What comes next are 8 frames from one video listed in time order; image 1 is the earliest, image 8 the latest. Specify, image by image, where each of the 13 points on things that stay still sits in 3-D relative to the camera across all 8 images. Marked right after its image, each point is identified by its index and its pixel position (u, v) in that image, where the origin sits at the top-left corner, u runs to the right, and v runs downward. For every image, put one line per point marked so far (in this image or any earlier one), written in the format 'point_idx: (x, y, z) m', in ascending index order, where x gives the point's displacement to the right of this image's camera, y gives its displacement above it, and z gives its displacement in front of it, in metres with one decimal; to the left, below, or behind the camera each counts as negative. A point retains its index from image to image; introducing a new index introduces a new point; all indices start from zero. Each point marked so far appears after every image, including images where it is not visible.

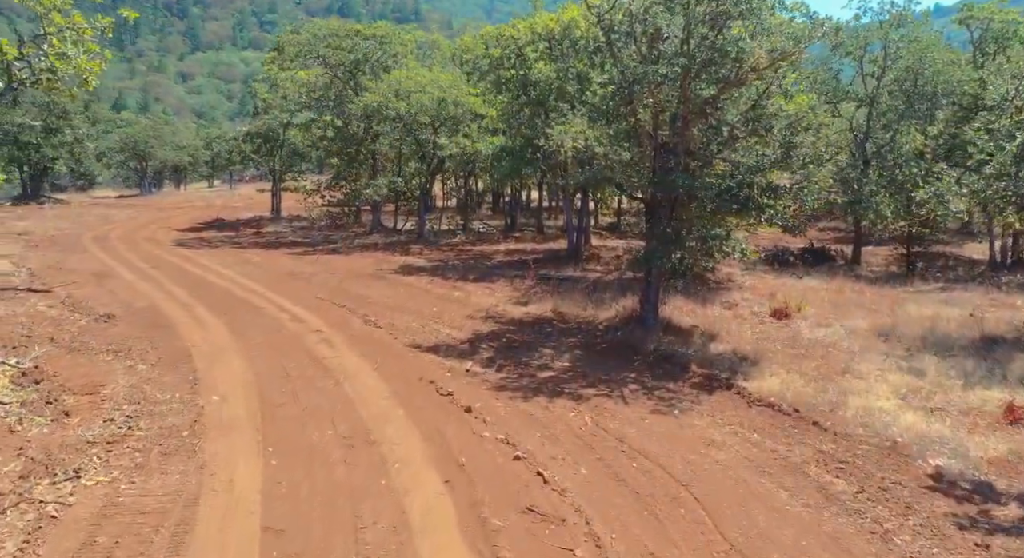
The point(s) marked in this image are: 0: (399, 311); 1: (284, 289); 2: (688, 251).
0: (-2.0, -0.6, +14.7) m
1: (-4.9, -0.2, +17.8) m
2: (+2.5, +0.4, +11.7) m
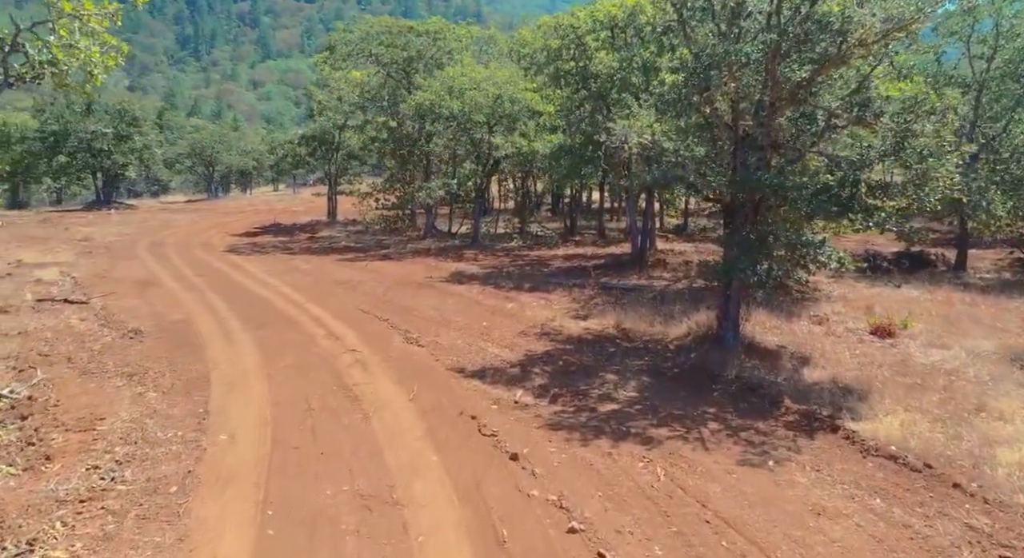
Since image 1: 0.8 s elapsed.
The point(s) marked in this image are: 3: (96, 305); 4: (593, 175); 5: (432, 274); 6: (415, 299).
0: (-1.1, -0.8, +13.3) m
1: (-3.8, -0.4, +16.6) m
2: (+3.2, +0.2, +10.0) m
3: (-8.2, -0.5, +16.4) m
4: (+2.0, +2.5, +20.0) m
5: (-1.9, +0.1, +20.1) m
6: (-1.9, -0.4, +16.0) m
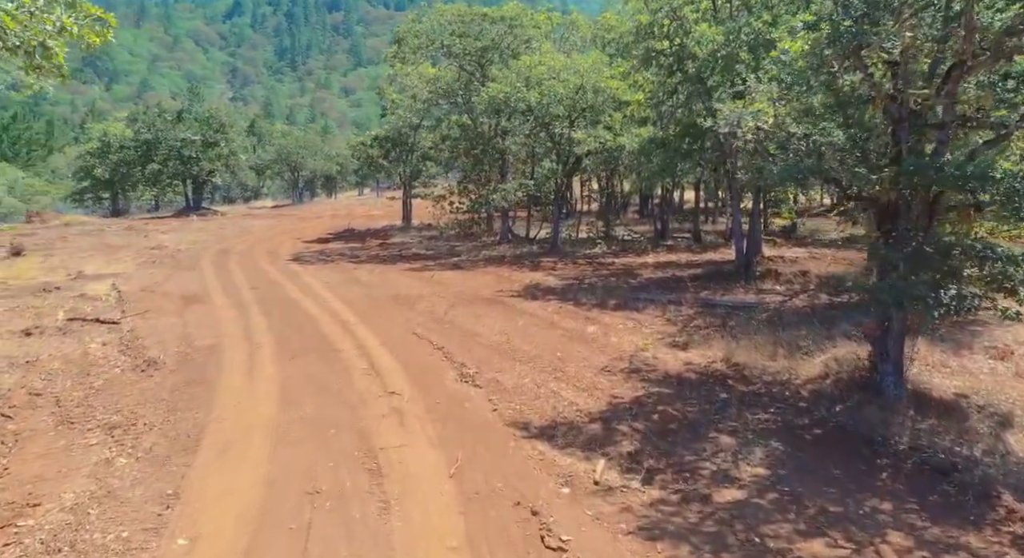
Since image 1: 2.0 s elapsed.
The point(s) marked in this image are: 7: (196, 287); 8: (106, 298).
0: (0.0, -1.0, +10.9) m
1: (-2.3, -0.7, +14.5) m
2: (+3.9, 0.0, +7.1) m
3: (-6.8, -0.8, +14.7) m
4: (+3.7, +2.3, +17.2) m
5: (-0.2, -0.2, +17.7) m
6: (-0.5, -0.7, +13.7) m
7: (-7.5, -0.2, +19.8) m
8: (-9.0, -0.4, +18.5) m
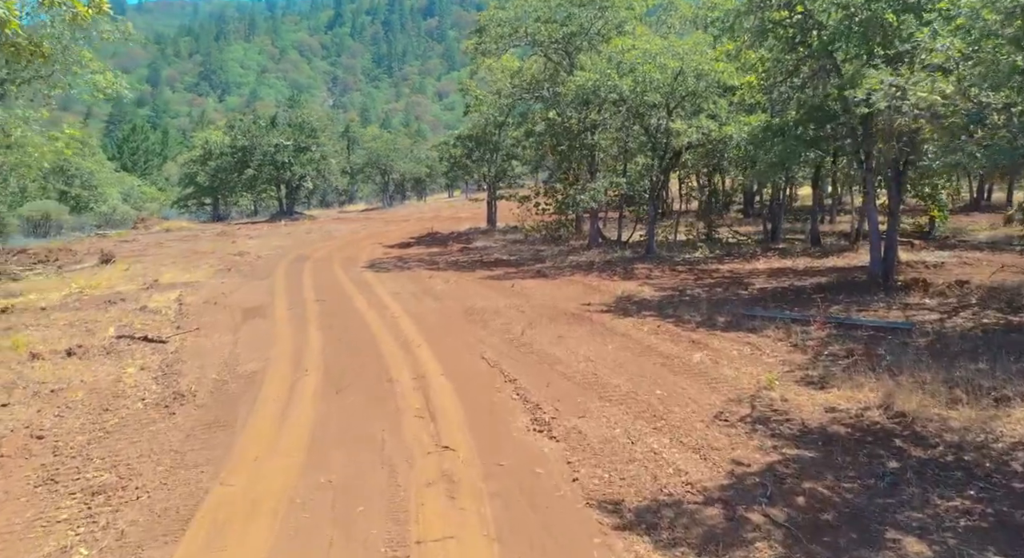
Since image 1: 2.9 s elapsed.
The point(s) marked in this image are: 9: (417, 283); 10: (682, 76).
0: (+0.9, -1.2, +8.7) m
1: (-1.0, -0.9, +12.6) m
2: (+4.3, -0.2, +4.6) m
3: (-5.4, -1.0, +13.3) m
4: (+5.3, +2.1, +14.6) m
5: (+1.5, -0.4, +15.6) m
6: (+0.7, -0.9, +11.6) m
7: (-5.5, -0.4, +18.5) m
8: (-7.2, -0.6, +17.3) m
9: (-2.2, -0.1, +19.5) m
10: (+3.9, +4.7, +19.3) m
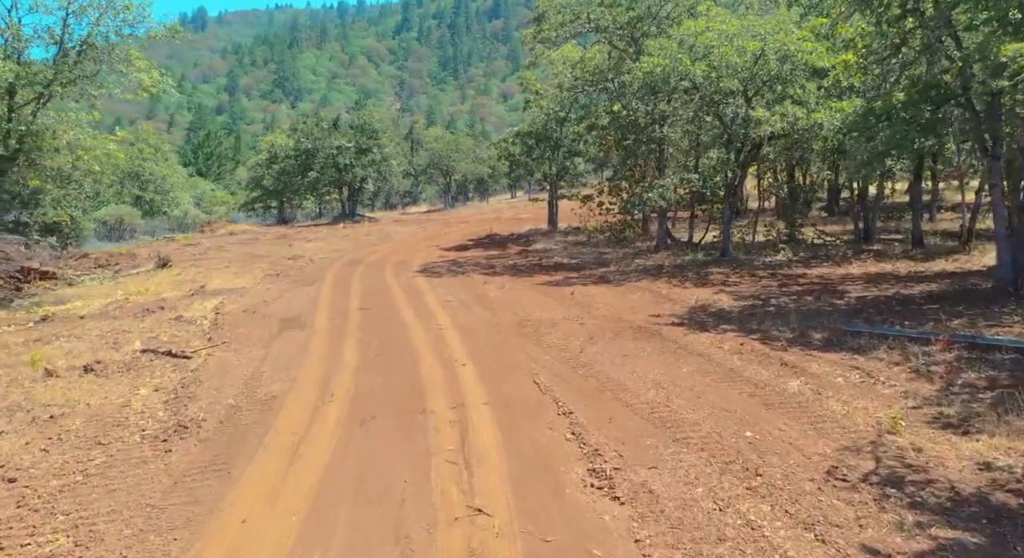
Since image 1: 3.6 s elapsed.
0: (+1.3, -1.4, +7.0) m
1: (-0.2, -1.0, +11.0) m
2: (+4.5, -0.3, +2.6) m
3: (-4.6, -1.2, +12.1) m
4: (+6.1, +2.0, +12.6) m
5: (+2.5, -0.5, +13.8) m
6: (+1.4, -1.0, +9.9) m
7: (-4.3, -0.6, +17.2) m
8: (-6.0, -0.8, +16.2) m
9: (-0.9, -0.2, +18.0) m
10: (+5.2, +4.6, +17.3) m
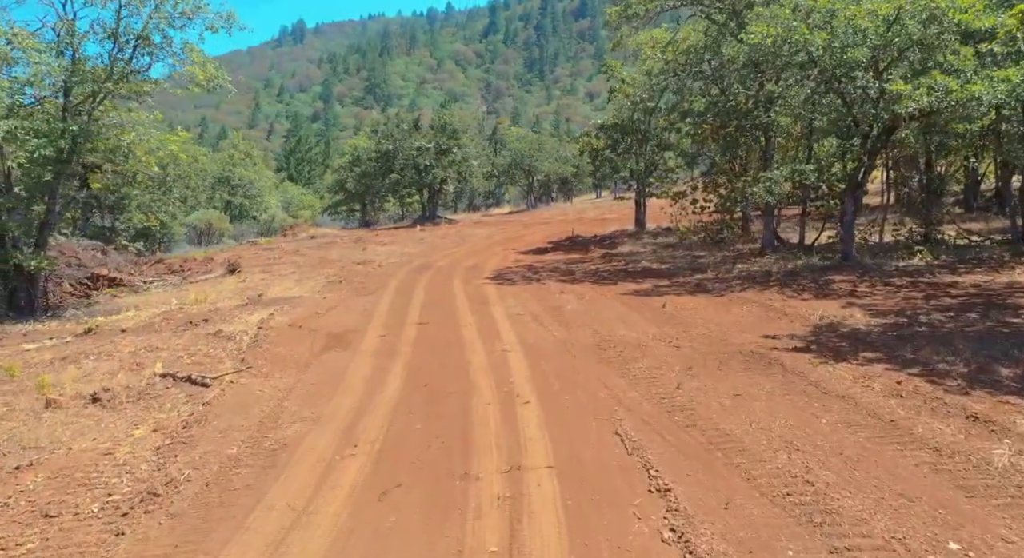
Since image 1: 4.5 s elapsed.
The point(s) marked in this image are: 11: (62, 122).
0: (+1.7, -1.5, +4.6) m
1: (+0.6, -1.2, +8.7) m
2: (+4.4, -0.4, -0.1) m
3: (-3.6, -1.4, +10.2) m
4: (+7.1, +1.8, +9.6) m
5: (+3.6, -0.7, +11.2) m
6: (+2.1, -1.2, +7.4) m
7: (-2.8, -0.7, +15.3) m
8: (-4.6, -0.9, +14.5) m
9: (+0.7, -0.4, +15.7) m
10: (+6.6, +4.4, +14.4) m
11: (-10.2, +3.5, +18.8) m
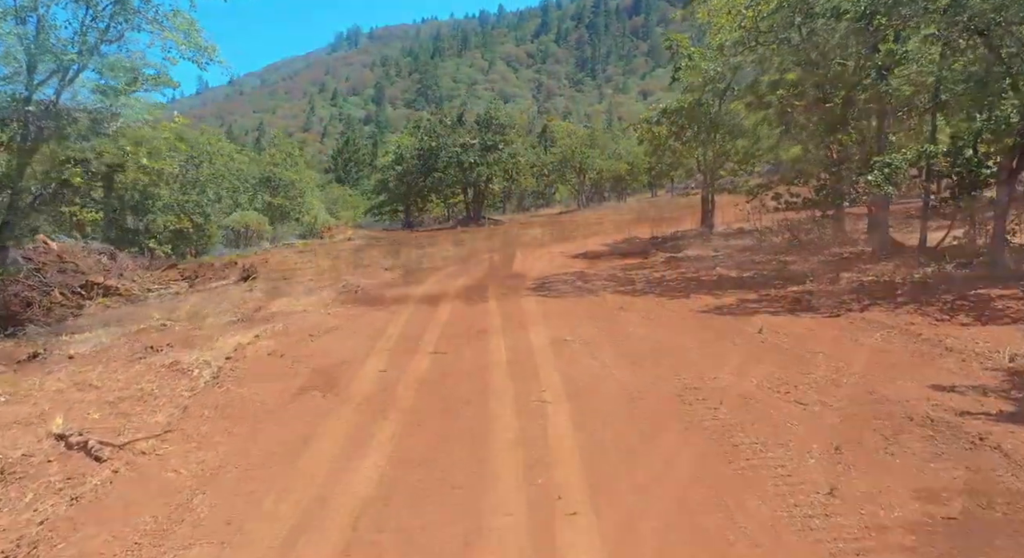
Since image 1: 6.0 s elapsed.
0: (+1.7, -1.7, +0.9) m
1: (+0.8, -1.4, +5.0) m
2: (+4.1, -0.6, -4.0) m
3: (-3.3, -1.6, +6.8) m
4: (+7.4, +1.6, +5.5) m
5: (+4.0, -0.9, +7.3) m
6: (+2.2, -1.4, +3.7) m
7: (-2.2, -0.9, +11.9) m
8: (-4.0, -1.1, +11.1) m
9: (+1.3, -0.6, +12.1) m
10: (+7.2, +4.2, +10.4) m
11: (-9.3, +3.3, +15.8) m
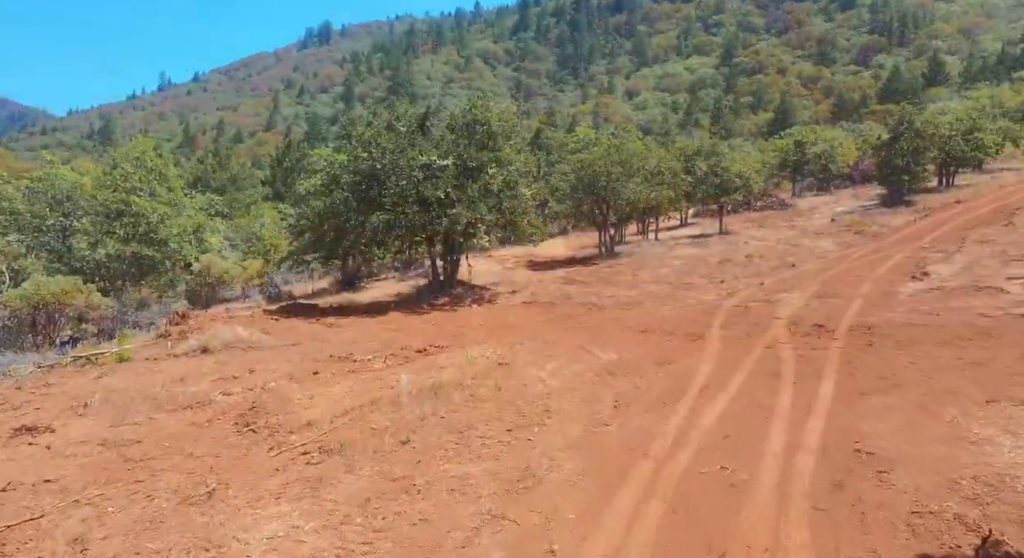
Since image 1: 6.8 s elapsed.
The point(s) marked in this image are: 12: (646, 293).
0: (+1.6, -1.8, -0.3) m
1: (+0.6, -1.5, +3.8) m
2: (+4.1, -0.8, -5.1) m
3: (-3.6, -1.7, +5.5) m
4: (+7.2, +1.4, +4.5) m
5: (+3.7, -1.1, +6.2) m
6: (+2.0, -1.5, +2.5) m
7: (-2.6, -1.1, +10.6) m
8: (-4.4, -1.3, +9.8) m
9: (+0.9, -0.8, +10.9) m
10: (+6.9, +4.0, +9.3) m
11: (-9.8, +3.2, +14.3) m
12: (+2.9, 0.0, +16.8) m
